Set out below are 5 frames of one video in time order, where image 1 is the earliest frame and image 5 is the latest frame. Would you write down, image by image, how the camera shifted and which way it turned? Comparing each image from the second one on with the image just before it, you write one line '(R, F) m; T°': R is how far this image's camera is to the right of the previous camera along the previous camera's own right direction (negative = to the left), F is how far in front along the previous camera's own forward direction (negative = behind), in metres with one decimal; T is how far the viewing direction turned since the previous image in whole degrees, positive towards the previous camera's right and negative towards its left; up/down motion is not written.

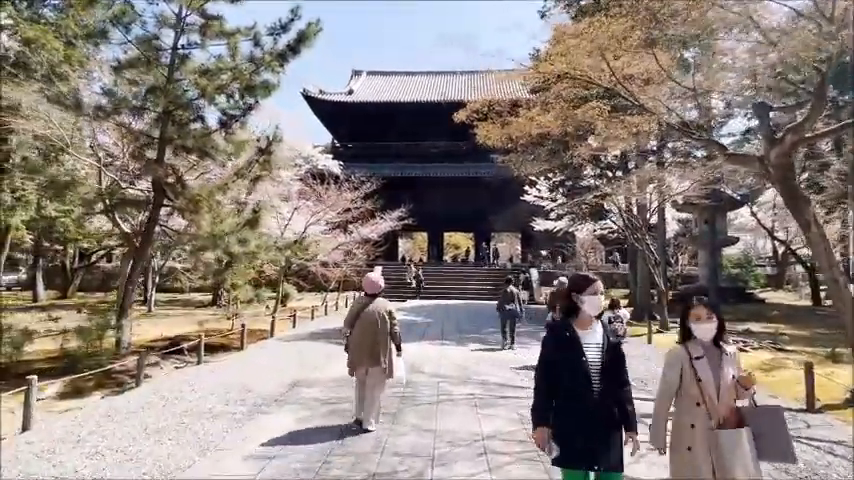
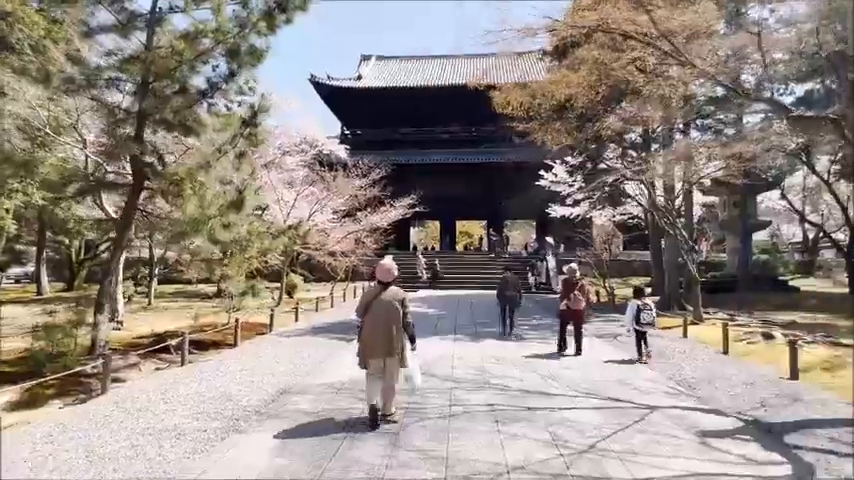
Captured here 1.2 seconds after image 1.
(0.0, +1.0) m; -1°
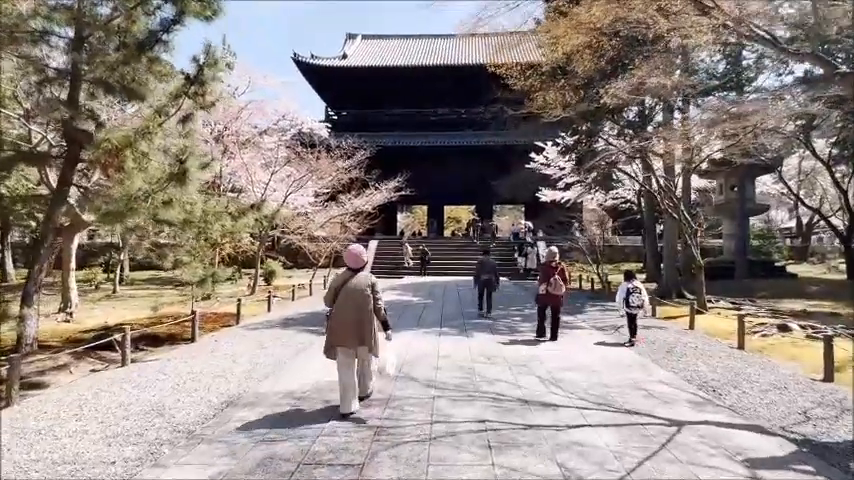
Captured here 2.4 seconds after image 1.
(+0.1, +1.0) m; +1°
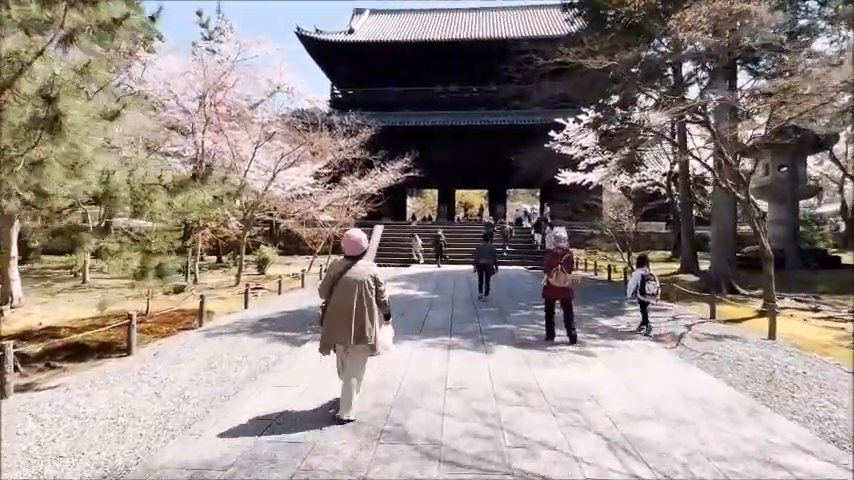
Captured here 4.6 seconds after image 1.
(+0.1, +1.9) m; -1°
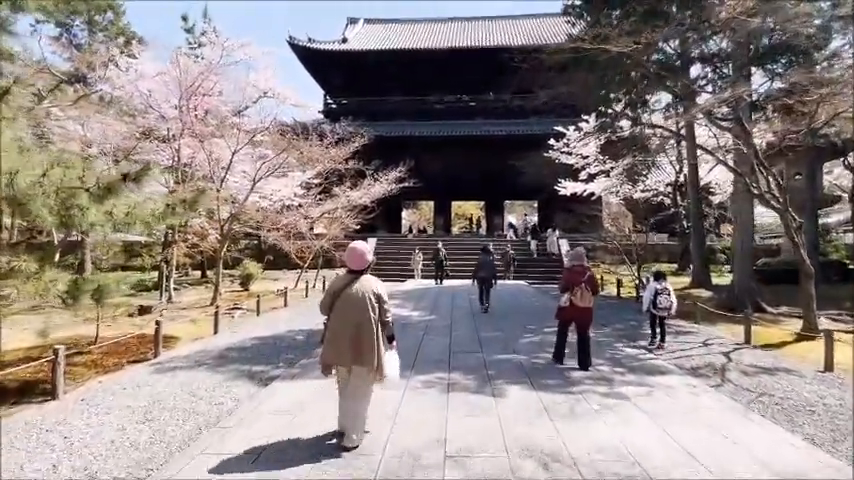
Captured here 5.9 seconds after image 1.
(0.0, +1.1) m; 0°
